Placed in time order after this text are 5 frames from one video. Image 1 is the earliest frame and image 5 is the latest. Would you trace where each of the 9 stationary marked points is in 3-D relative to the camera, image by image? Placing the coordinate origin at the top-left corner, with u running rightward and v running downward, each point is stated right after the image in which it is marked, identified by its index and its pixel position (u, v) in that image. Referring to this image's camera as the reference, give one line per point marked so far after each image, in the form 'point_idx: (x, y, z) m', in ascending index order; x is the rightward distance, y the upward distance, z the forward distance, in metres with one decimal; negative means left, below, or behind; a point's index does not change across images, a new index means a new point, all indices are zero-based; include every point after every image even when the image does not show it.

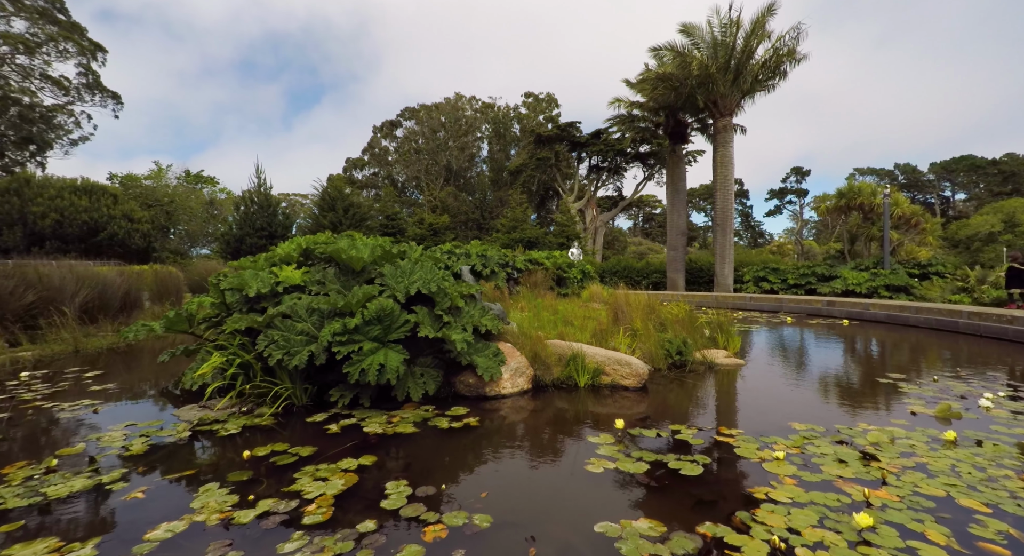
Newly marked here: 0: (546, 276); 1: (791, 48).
0: (+1.0, 0.0, +12.4) m
1: (+11.2, +9.0, +18.8) m
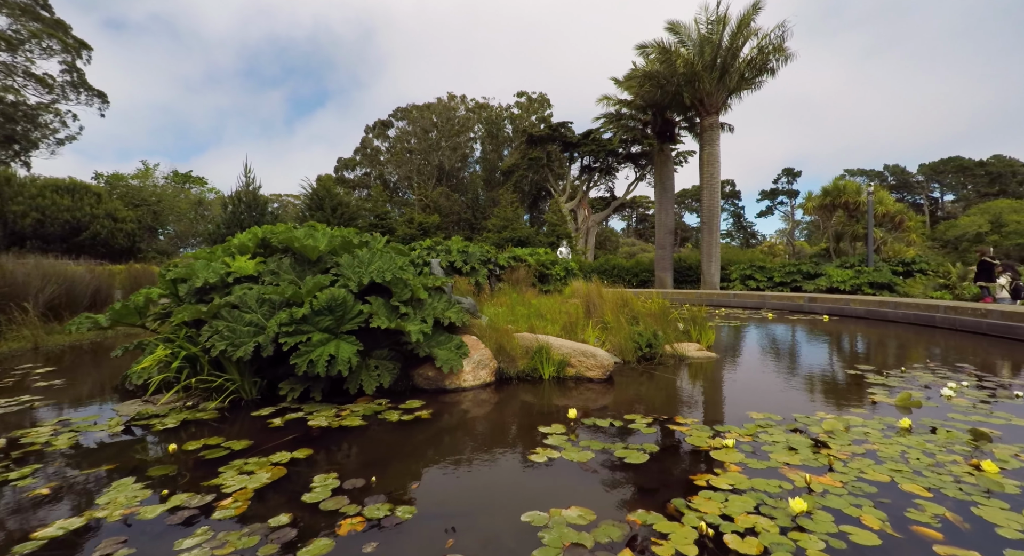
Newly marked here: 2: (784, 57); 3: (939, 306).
0: (+0.5, +0.1, +12.3) m
1: (+10.6, +9.1, +18.8) m
2: (+11.0, +8.7, +19.0) m
3: (+8.7, -0.6, +9.8) m
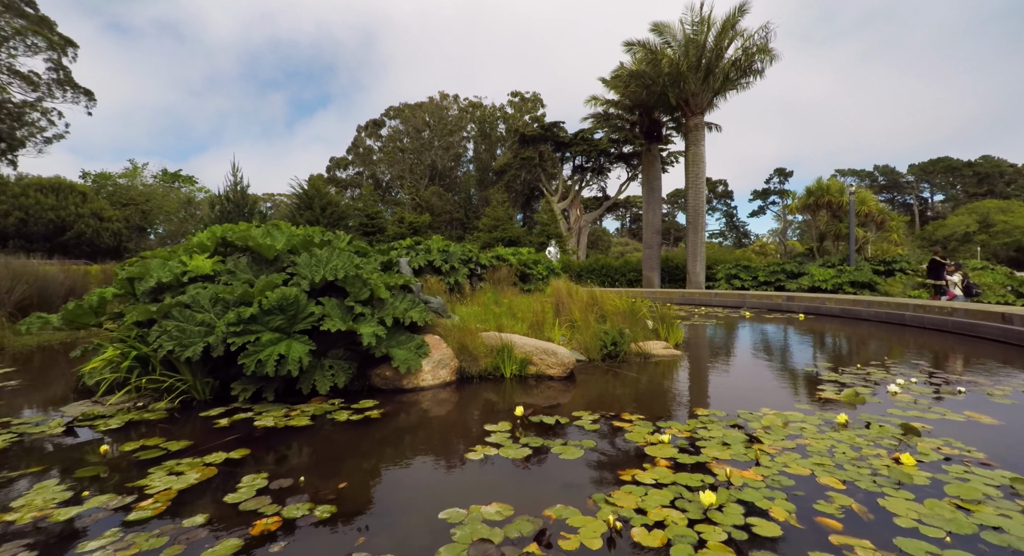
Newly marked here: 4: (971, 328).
0: (0.0, +0.1, +12.4) m
1: (+10.0, +9.1, +19.0) m
2: (+10.4, +8.8, +19.2) m
3: (+8.2, -0.5, +10.0) m
4: (+7.9, -0.9, +8.3) m
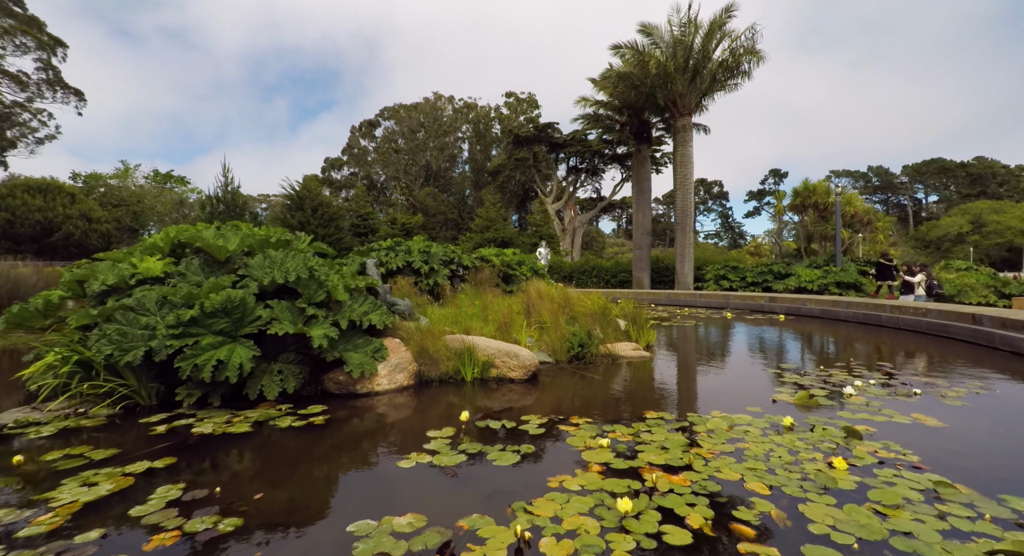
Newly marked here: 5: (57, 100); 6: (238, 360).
0: (-0.5, +0.1, +12.3) m
1: (+9.4, +9.1, +19.1) m
2: (+9.8, +8.8, +19.2) m
3: (+7.7, -0.6, +10.0) m
4: (+7.4, -0.9, +8.3) m
5: (-17.9, +7.0, +19.0) m
6: (-2.1, -0.6, +3.8) m
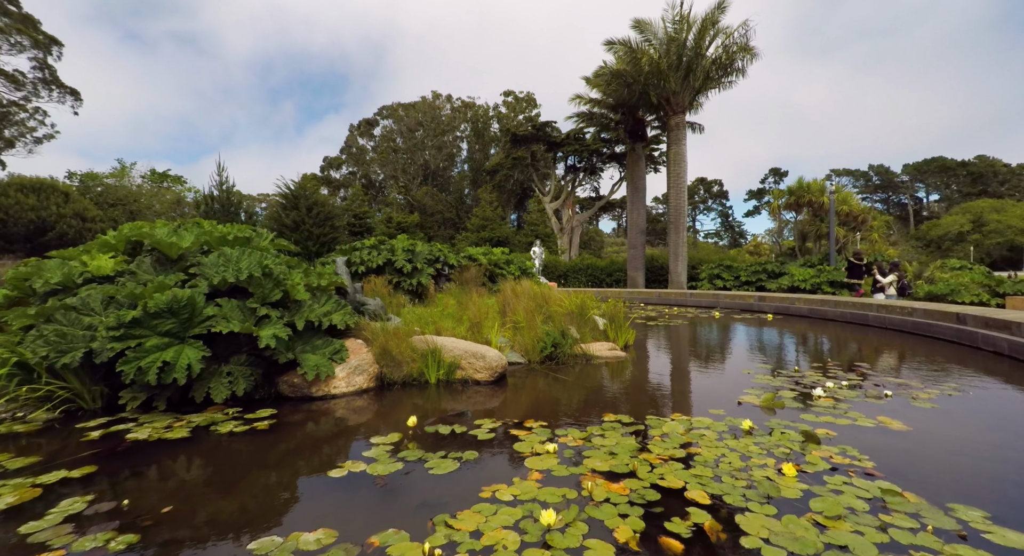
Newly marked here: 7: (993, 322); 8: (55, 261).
0: (-0.8, +0.1, +12.2) m
1: (+9.0, +9.1, +18.9) m
2: (+9.4, +8.8, +19.1) m
3: (+7.4, -0.5, +9.9) m
4: (+7.1, -0.9, +8.2) m
5: (-18.3, +7.0, +18.9) m
6: (-2.5, -0.6, +3.7) m
7: (+6.8, -0.6, +6.9) m
8: (-4.2, +0.2, +4.4) m
